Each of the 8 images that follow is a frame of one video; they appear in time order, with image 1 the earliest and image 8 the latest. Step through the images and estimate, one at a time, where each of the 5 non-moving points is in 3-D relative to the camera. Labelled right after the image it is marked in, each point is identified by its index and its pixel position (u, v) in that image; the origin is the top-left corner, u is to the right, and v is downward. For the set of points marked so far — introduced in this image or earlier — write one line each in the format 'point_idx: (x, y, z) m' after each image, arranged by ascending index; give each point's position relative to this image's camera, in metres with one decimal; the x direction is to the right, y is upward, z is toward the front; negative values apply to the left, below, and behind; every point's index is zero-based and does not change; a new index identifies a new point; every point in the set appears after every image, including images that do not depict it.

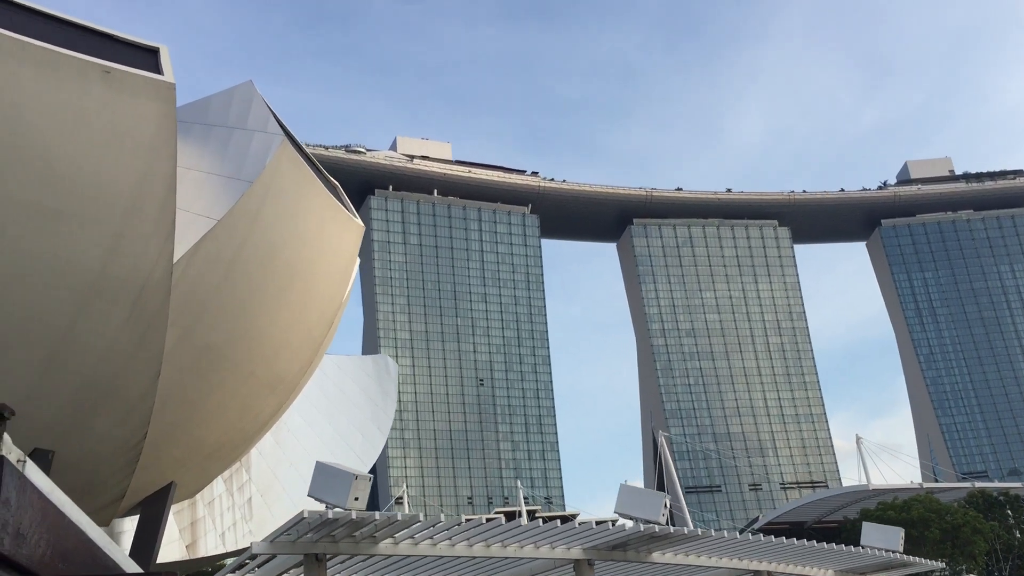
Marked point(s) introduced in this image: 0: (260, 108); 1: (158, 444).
0: (-4.8, +3.5, +19.3) m
1: (-6.8, -3.0, +18.9) m
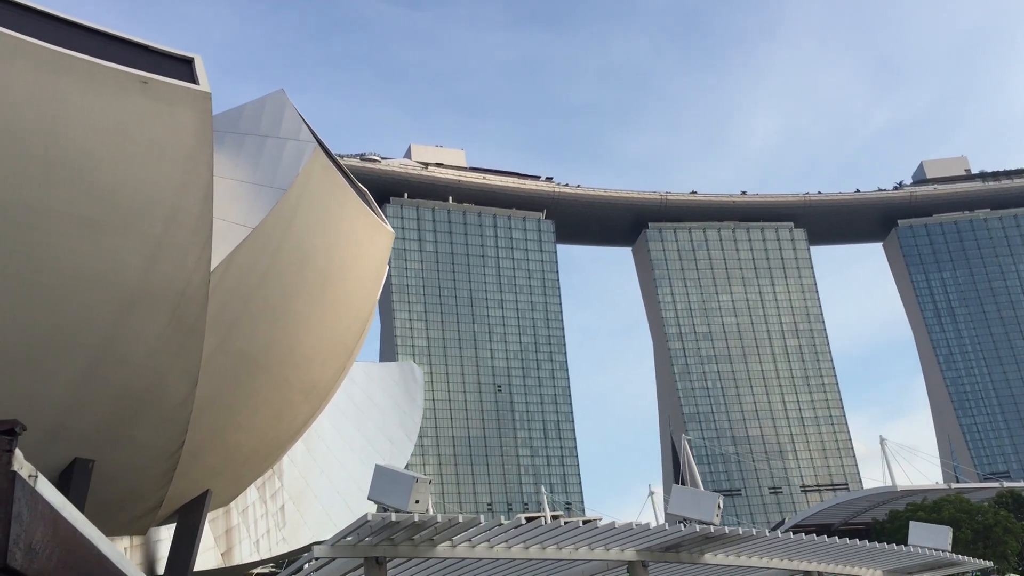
0: (-4.2, +3.4, +19.4) m
1: (-6.1, -3.1, +19.0) m
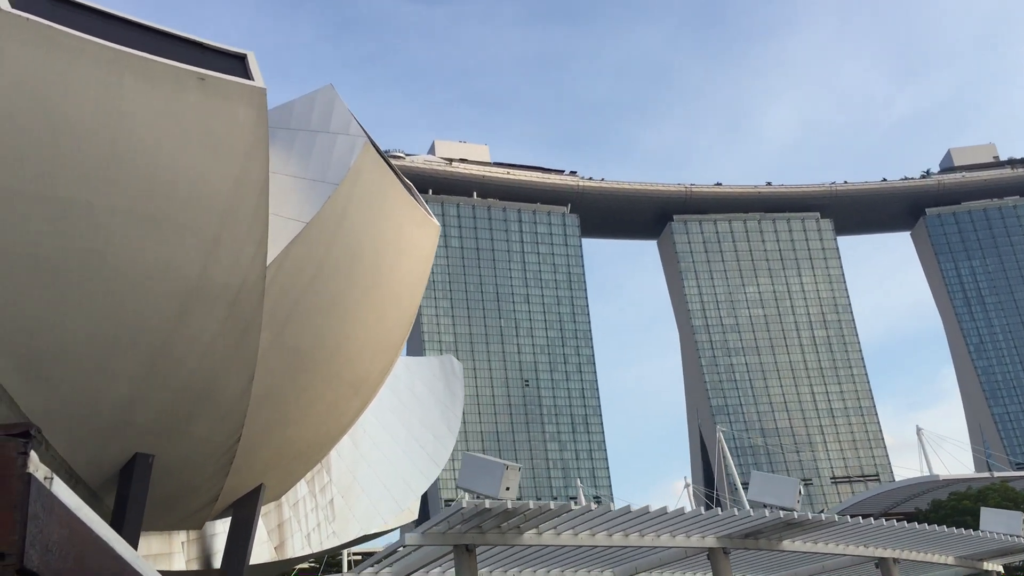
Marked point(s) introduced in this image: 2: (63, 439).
0: (-3.3, +3.5, +19.4) m
1: (-5.1, -3.1, +19.1) m
2: (-7.4, -2.5, +16.4) m
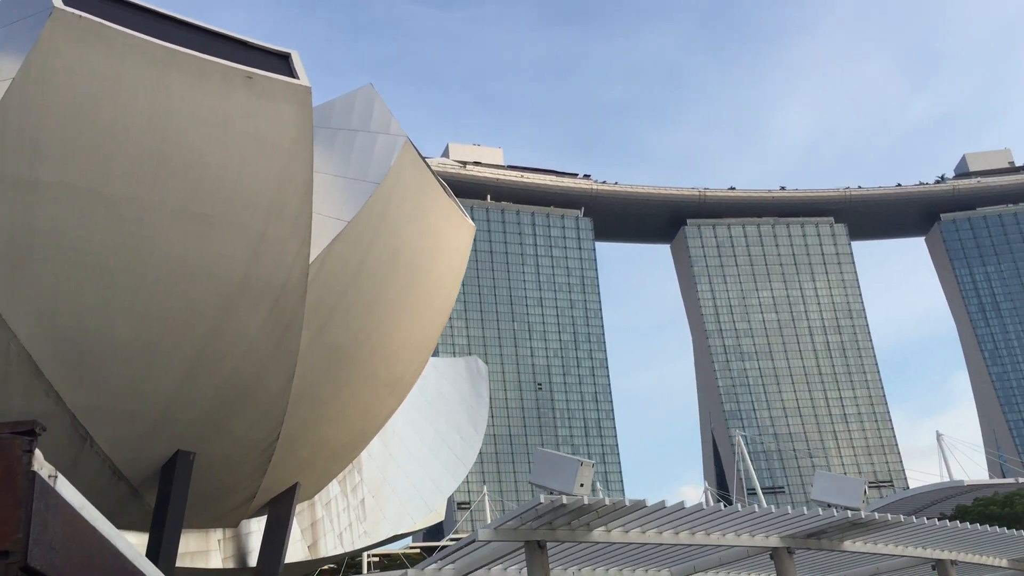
0: (-2.5, +3.5, +19.5) m
1: (-4.3, -3.0, +19.2) m
2: (-6.7, -2.4, +16.5) m
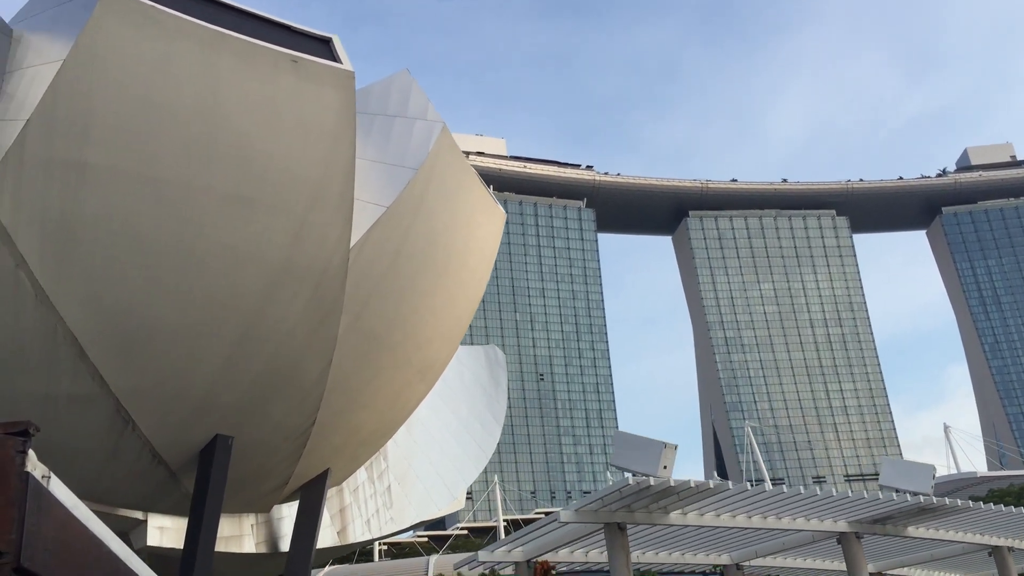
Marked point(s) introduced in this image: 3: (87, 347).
0: (-1.8, +3.7, +19.4) m
1: (-3.7, -2.8, +19.2) m
2: (-6.0, -2.2, +16.5) m
3: (-6.5, -0.9, +15.2) m
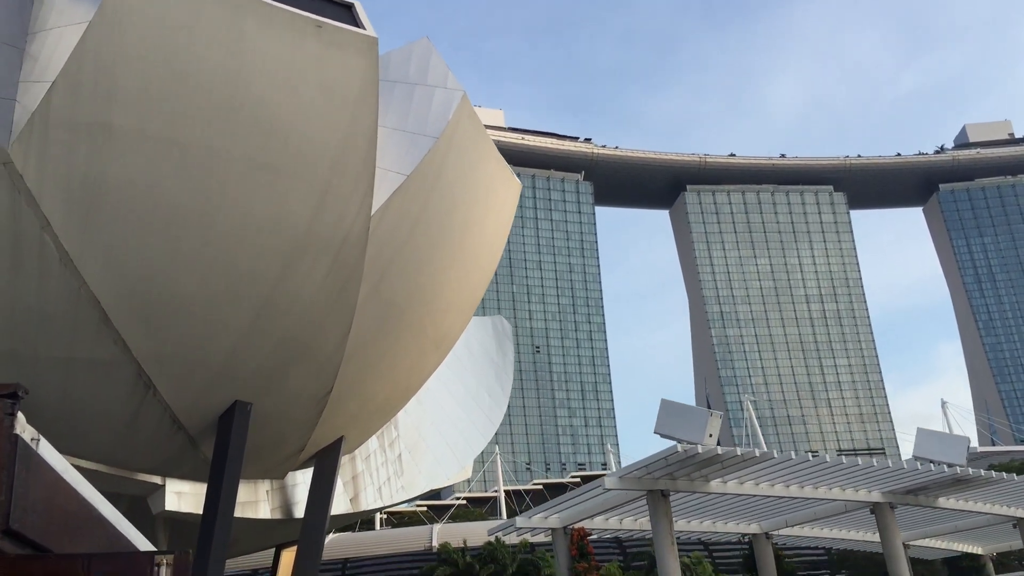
0: (-1.4, +4.4, +19.3) m
1: (-3.3, -2.1, +19.2) m
2: (-5.7, -1.6, +16.5) m
3: (-6.2, -0.4, +15.2) m
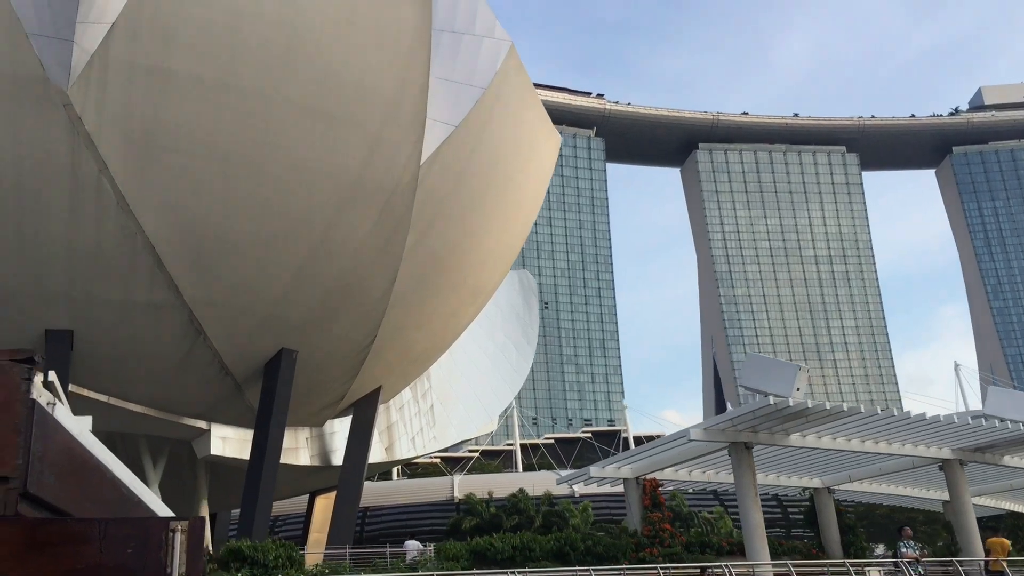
0: (-0.5, +5.3, +19.1) m
1: (-2.5, -1.2, +19.3) m
2: (-4.9, -0.7, +16.6) m
3: (-5.3, +0.5, +15.2) m
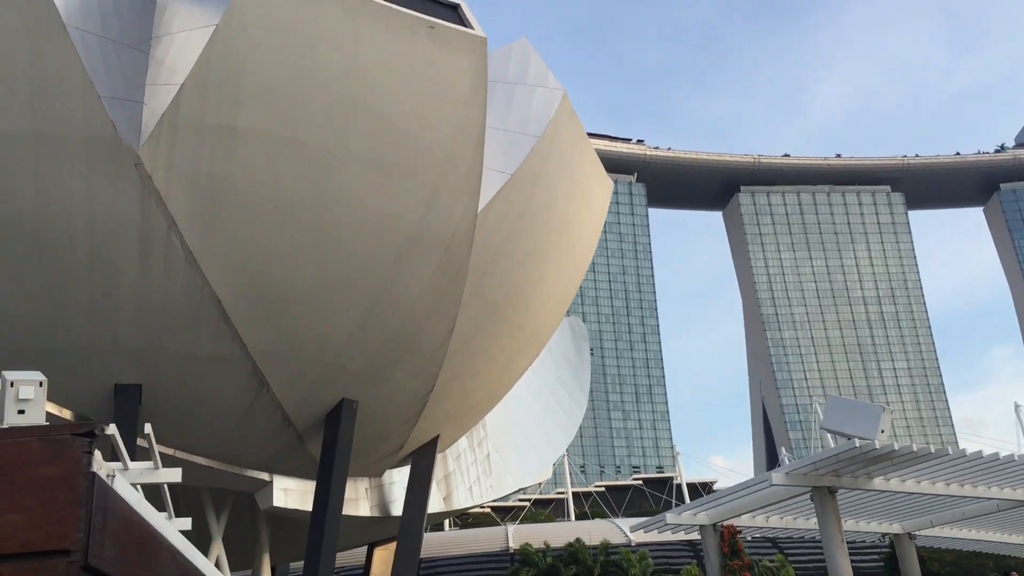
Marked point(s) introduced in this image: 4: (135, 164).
0: (+0.5, +4.4, +19.3) m
1: (-1.4, -2.1, +19.3) m
2: (-3.9, -1.6, +16.7) m
3: (-4.4, -0.4, +15.4) m
4: (-5.2, +1.7, +13.8) m
